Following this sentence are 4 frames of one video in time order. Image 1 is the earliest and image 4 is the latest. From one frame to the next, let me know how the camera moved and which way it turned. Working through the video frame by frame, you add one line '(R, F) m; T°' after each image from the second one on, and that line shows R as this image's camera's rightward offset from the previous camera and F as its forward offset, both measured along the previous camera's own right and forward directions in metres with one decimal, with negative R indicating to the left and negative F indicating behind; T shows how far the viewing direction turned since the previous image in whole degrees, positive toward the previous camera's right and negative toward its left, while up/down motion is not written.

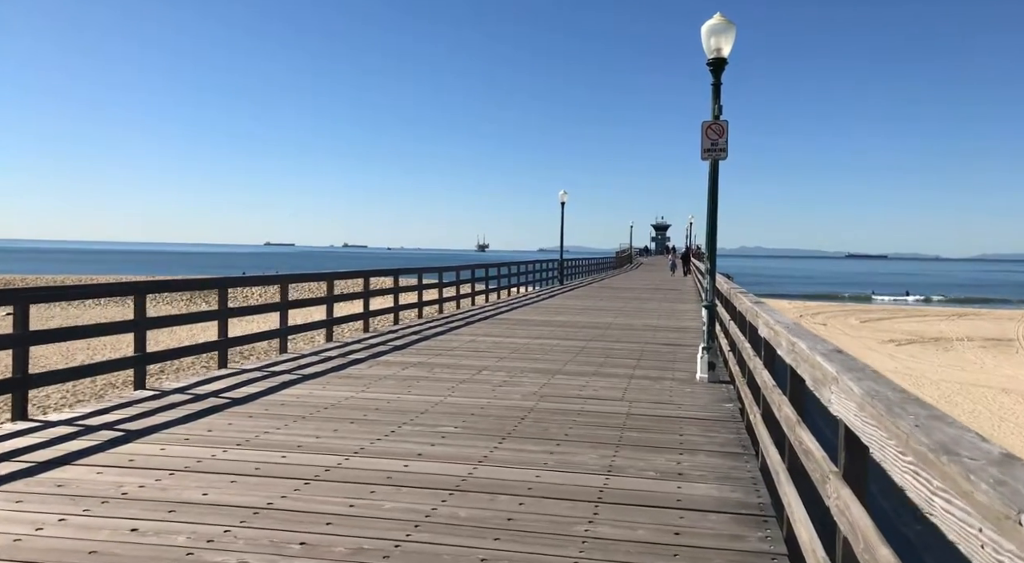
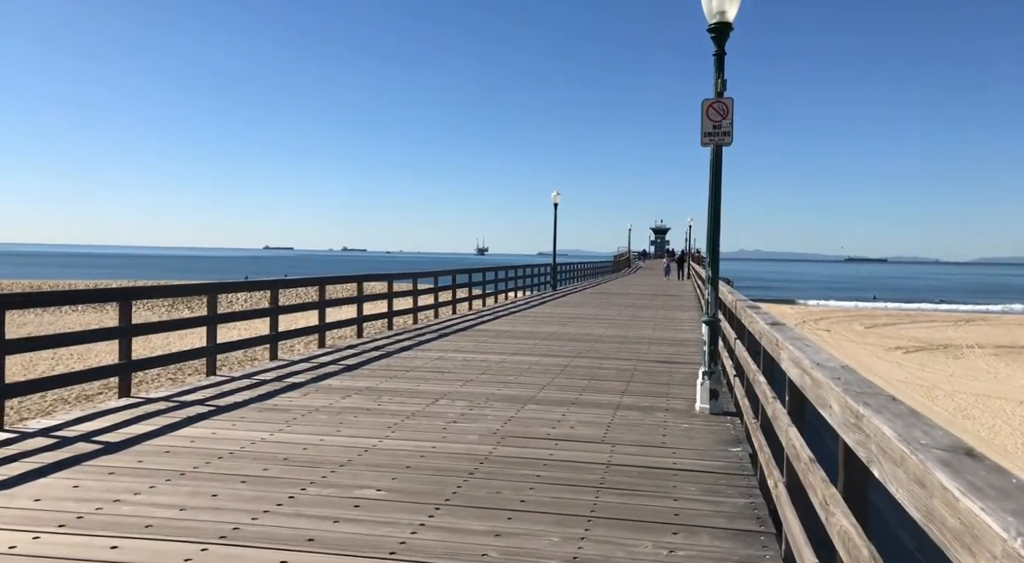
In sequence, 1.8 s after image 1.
(+0.3, +1.3) m; 0°
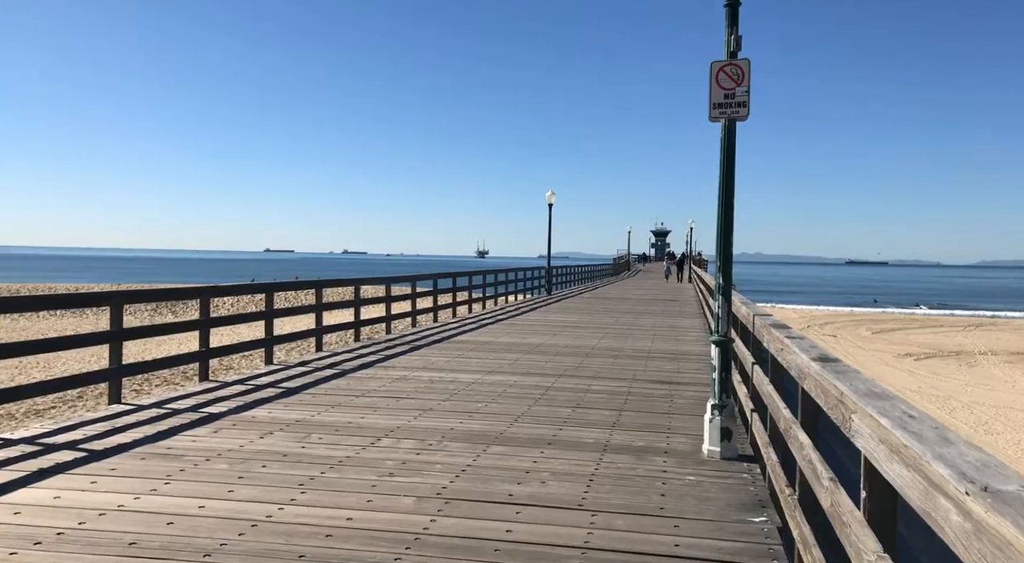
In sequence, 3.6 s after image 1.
(+0.3, +1.4) m; 0°
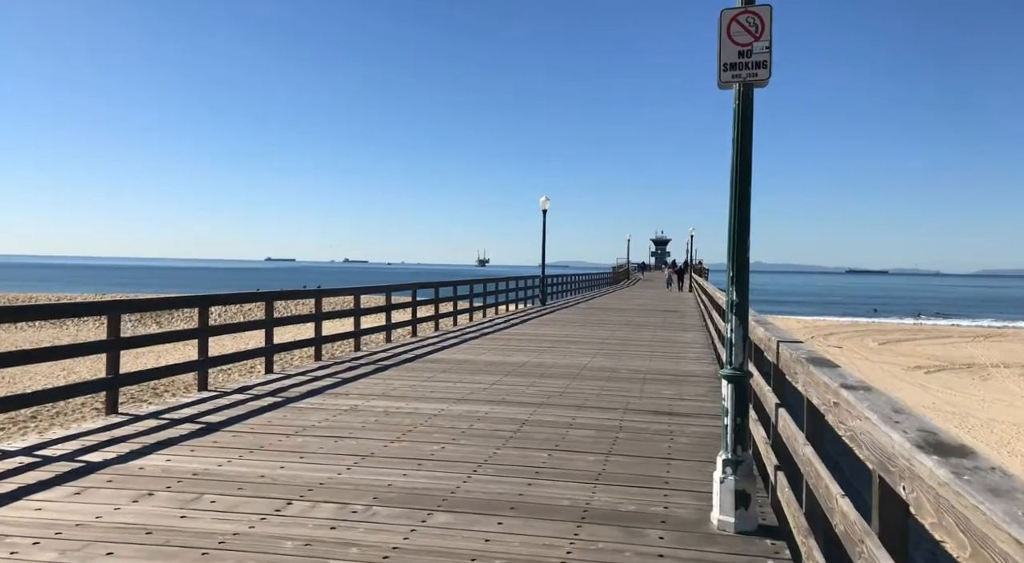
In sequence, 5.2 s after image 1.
(+0.3, +1.3) m; 0°
